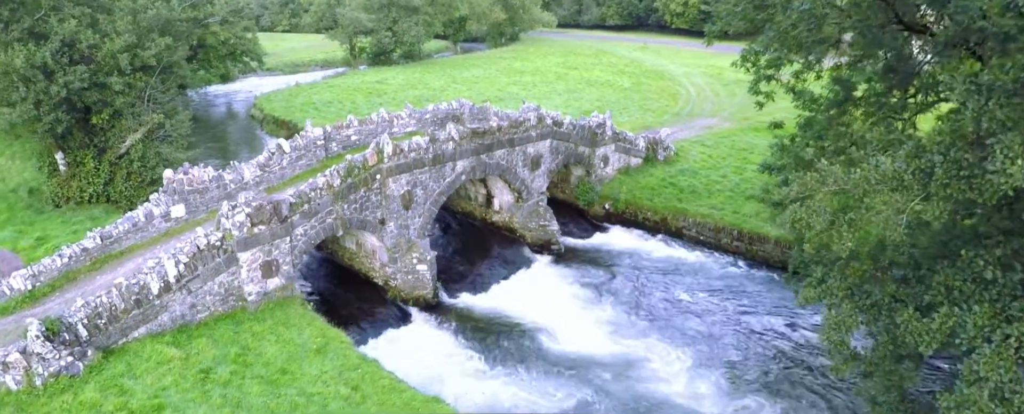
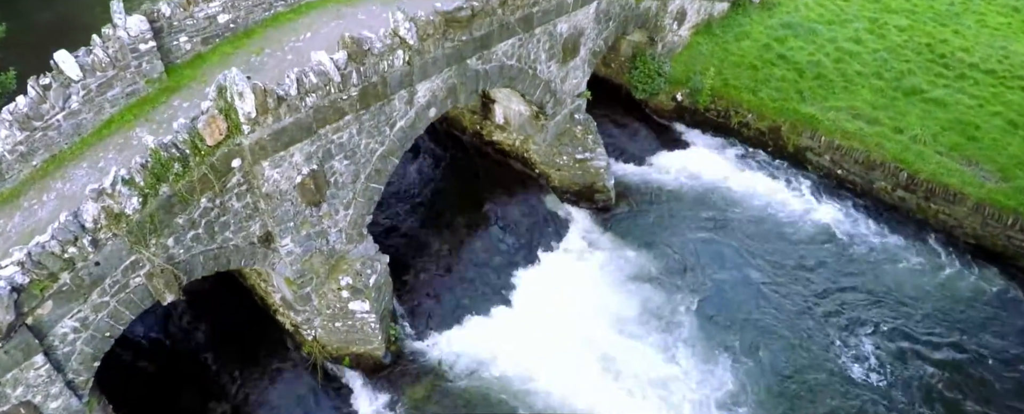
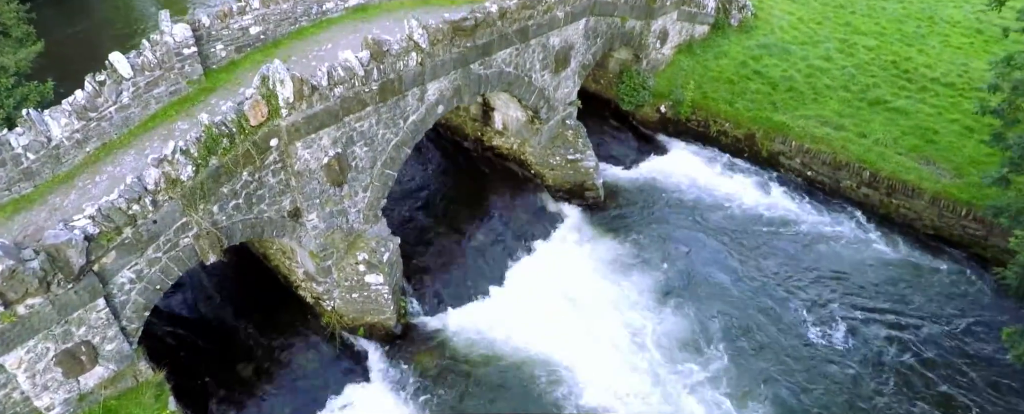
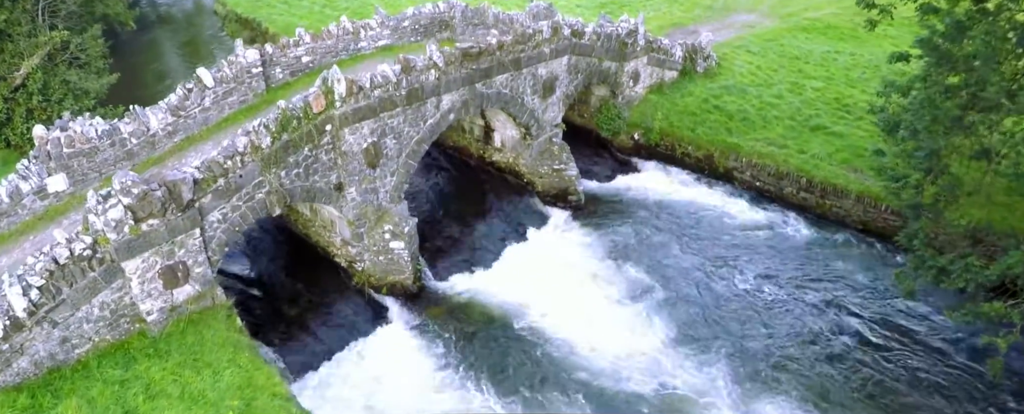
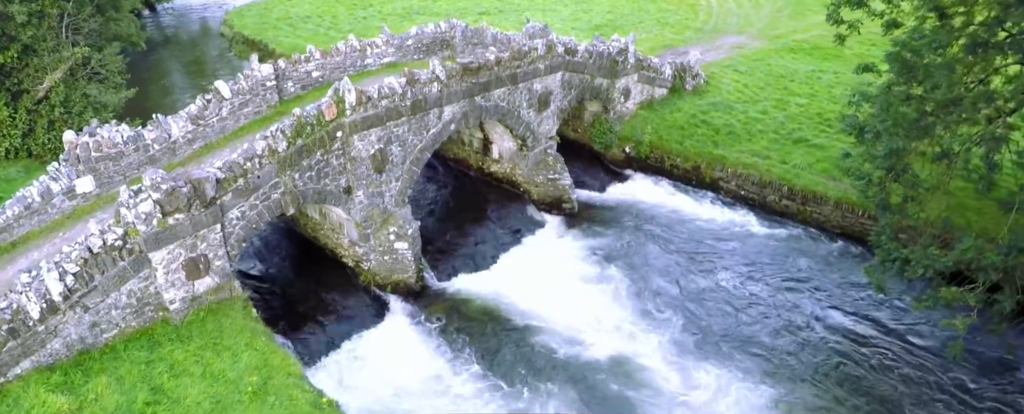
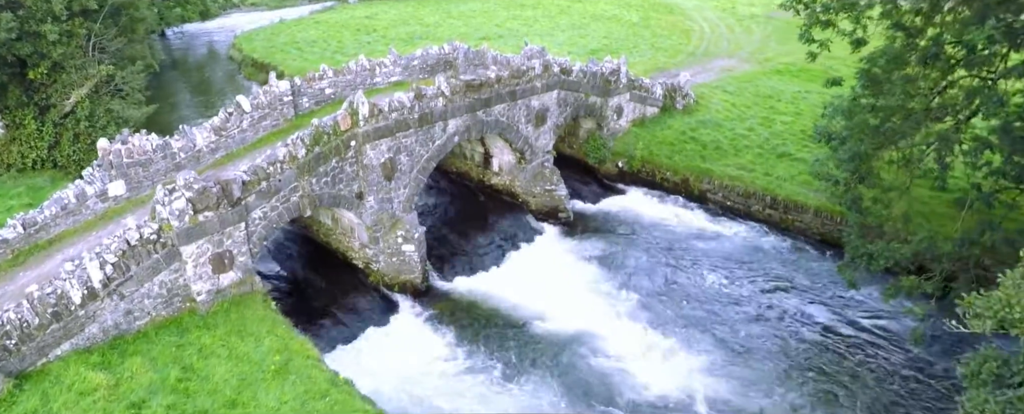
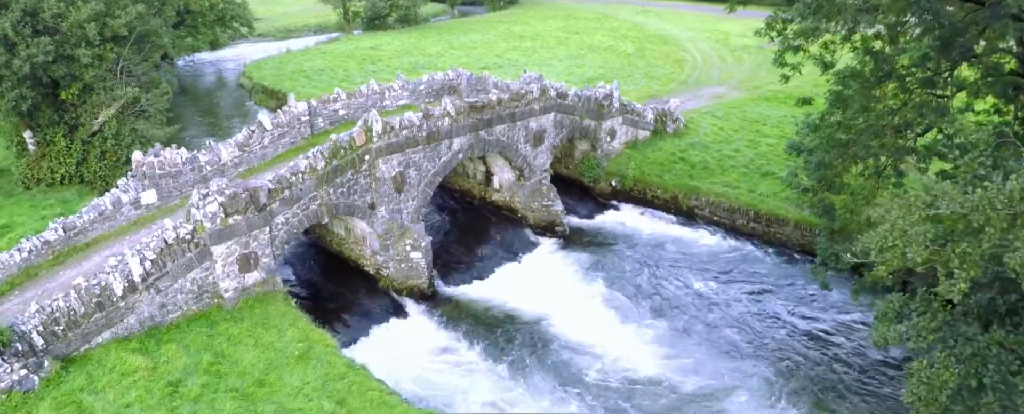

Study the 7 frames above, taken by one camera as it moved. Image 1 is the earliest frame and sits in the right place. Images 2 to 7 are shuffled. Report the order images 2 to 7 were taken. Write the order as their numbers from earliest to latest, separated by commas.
7, 6, 5, 4, 3, 2
